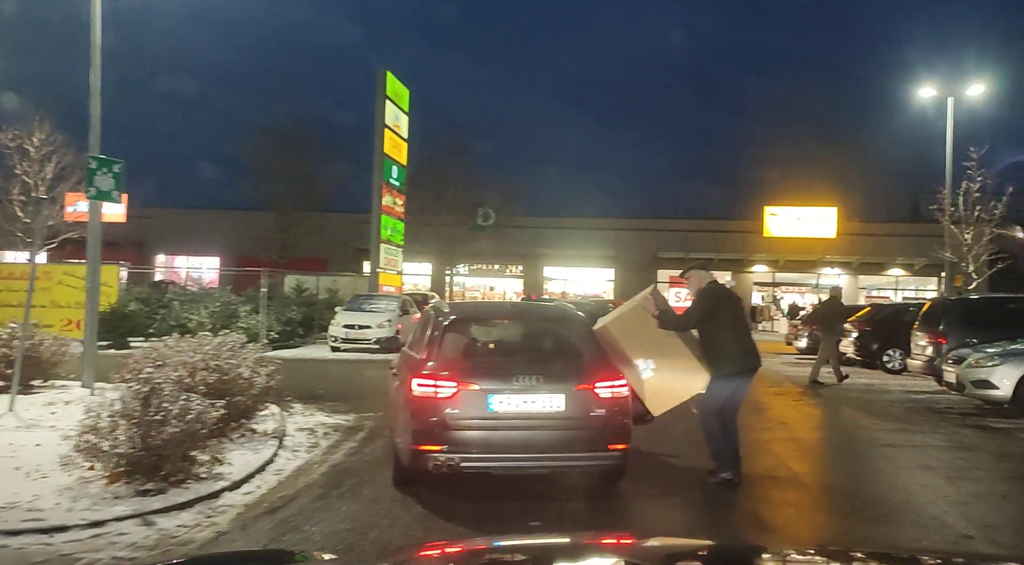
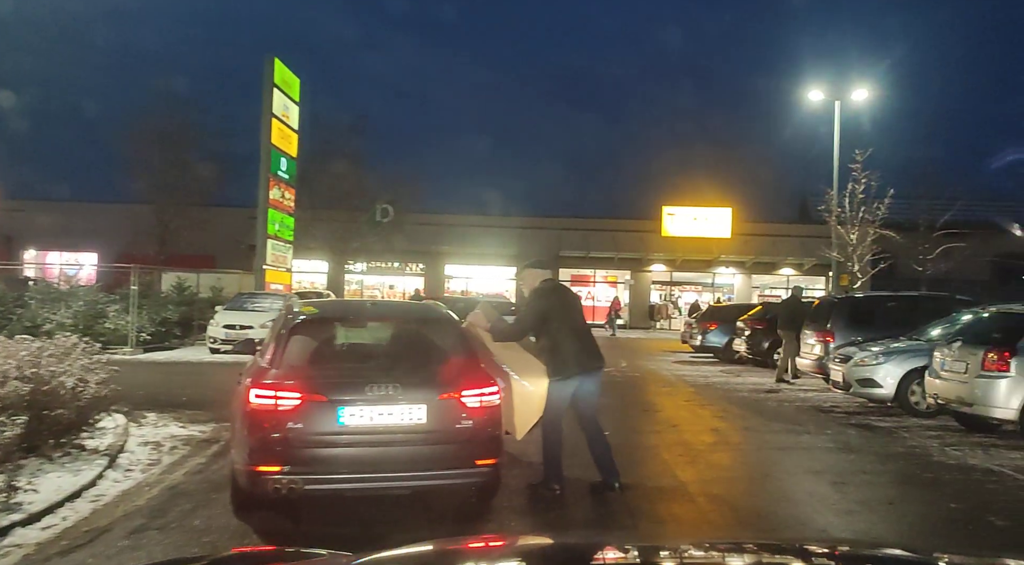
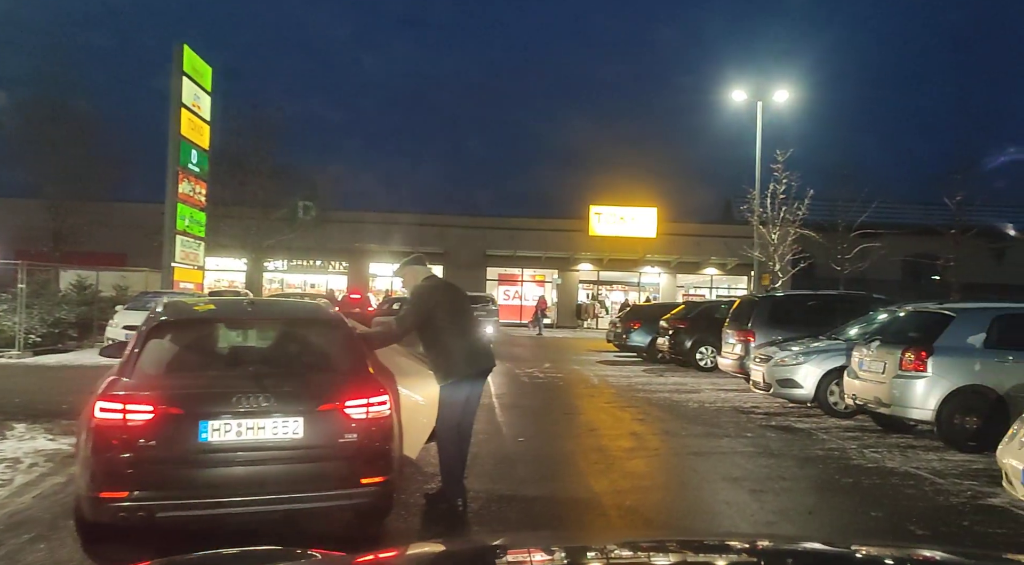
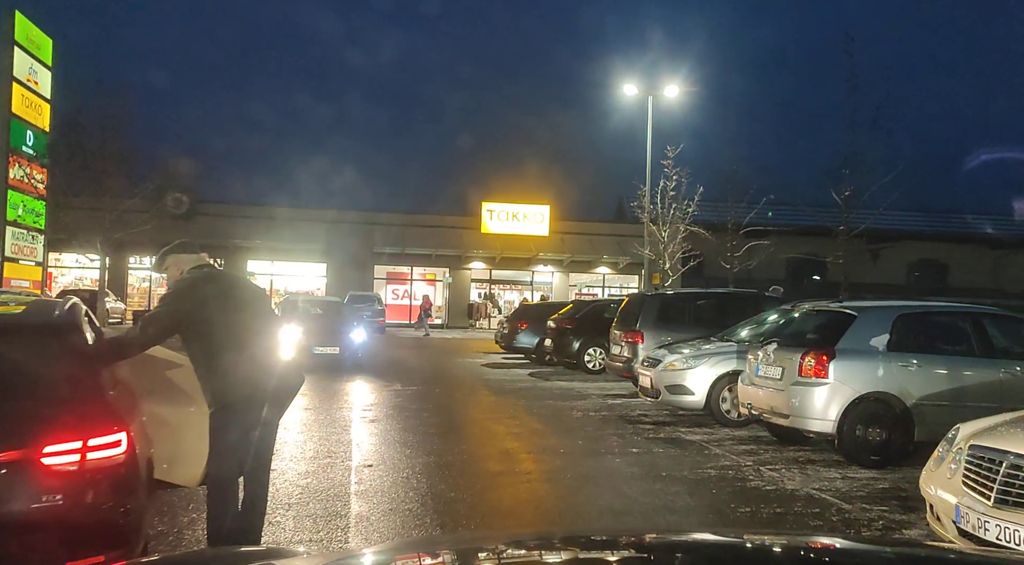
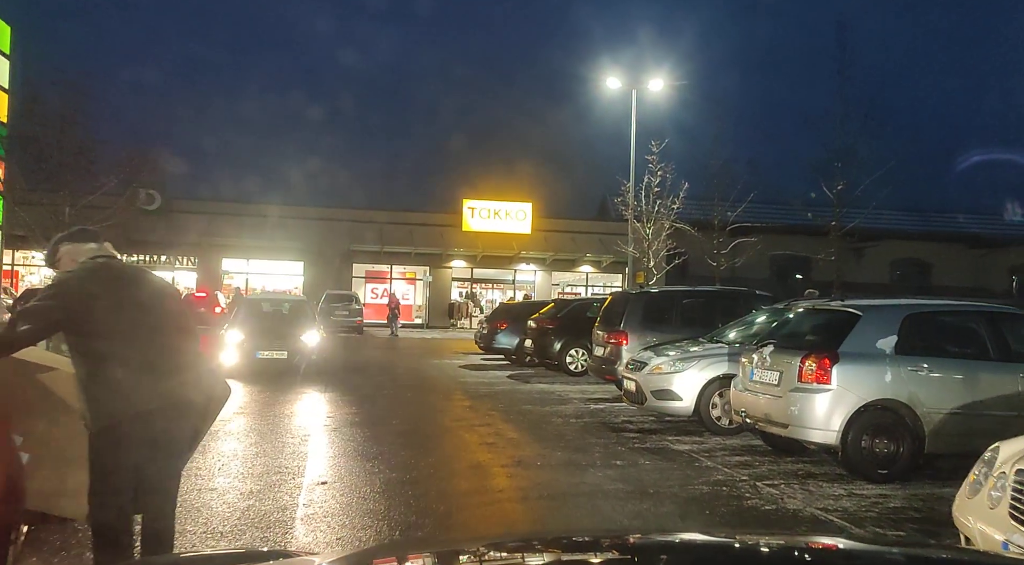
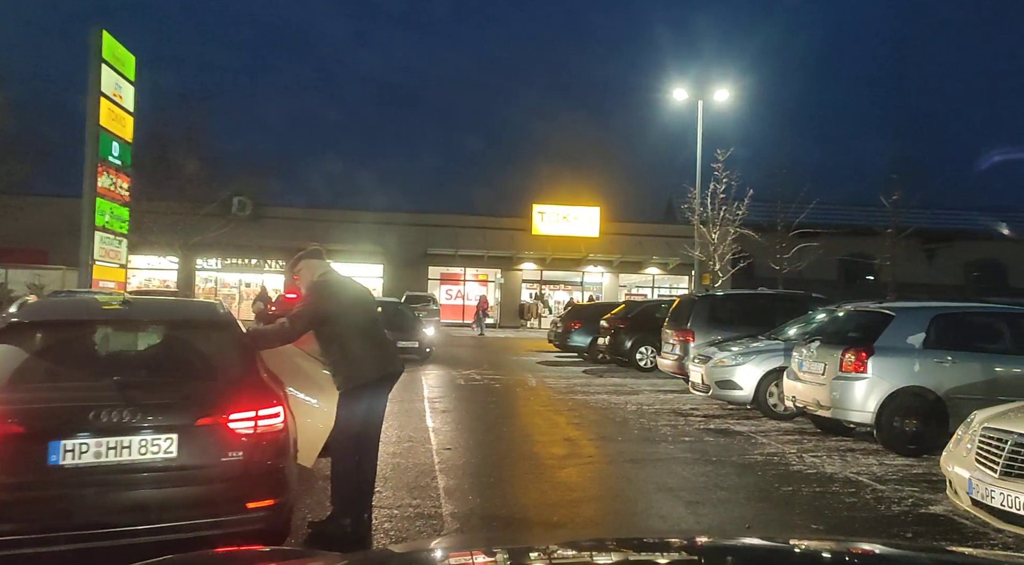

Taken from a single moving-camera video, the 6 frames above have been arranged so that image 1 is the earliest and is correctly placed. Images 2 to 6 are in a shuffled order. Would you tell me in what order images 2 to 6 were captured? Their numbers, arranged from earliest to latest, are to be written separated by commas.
2, 3, 6, 4, 5
